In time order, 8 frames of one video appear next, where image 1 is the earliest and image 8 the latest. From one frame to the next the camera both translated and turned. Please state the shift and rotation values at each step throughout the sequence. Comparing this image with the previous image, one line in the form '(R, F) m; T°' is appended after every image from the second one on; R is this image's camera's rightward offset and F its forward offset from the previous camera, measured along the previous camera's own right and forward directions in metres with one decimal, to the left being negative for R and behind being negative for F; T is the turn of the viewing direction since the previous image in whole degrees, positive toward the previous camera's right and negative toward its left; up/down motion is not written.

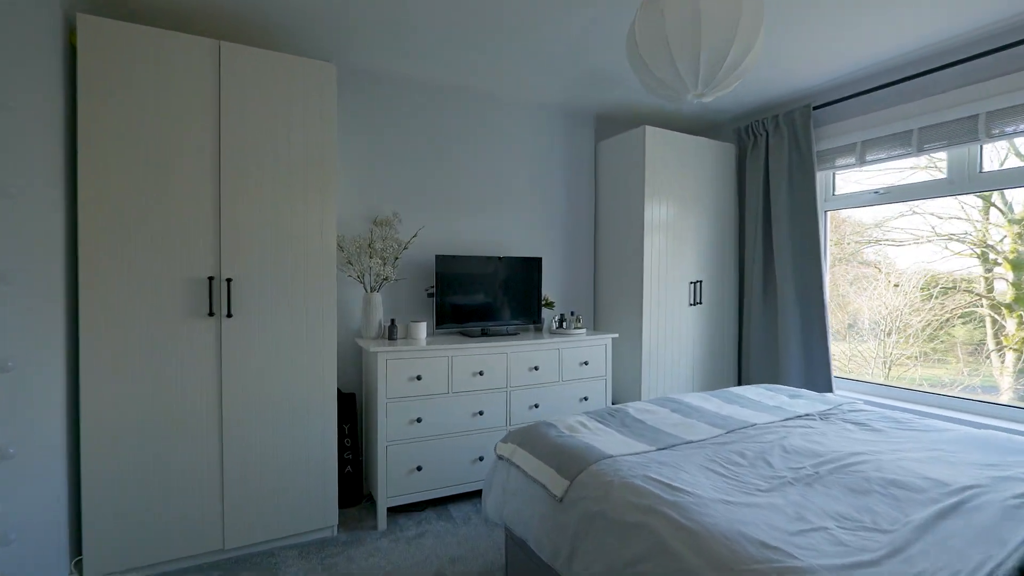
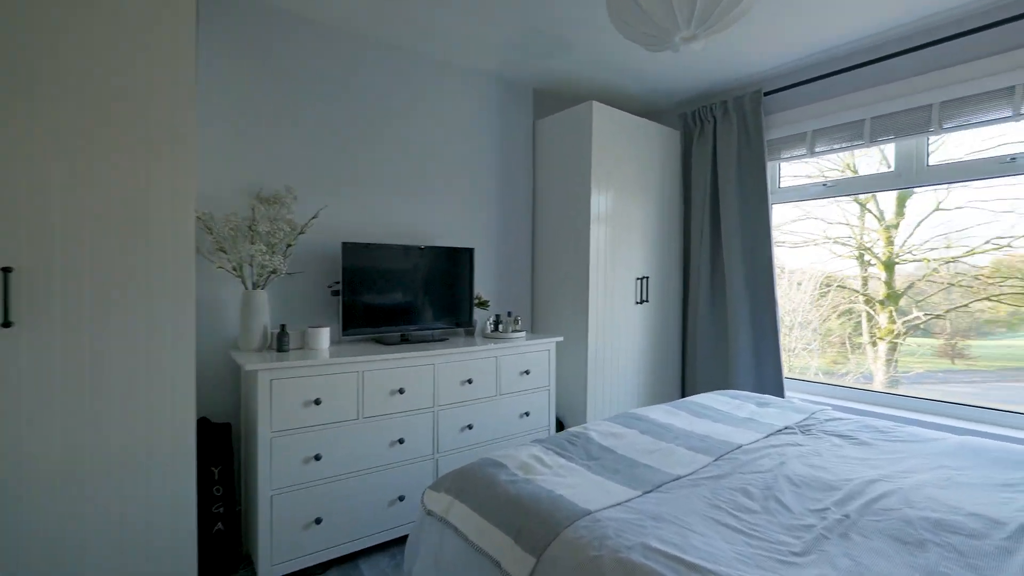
(-0.1, +0.5) m; +10°
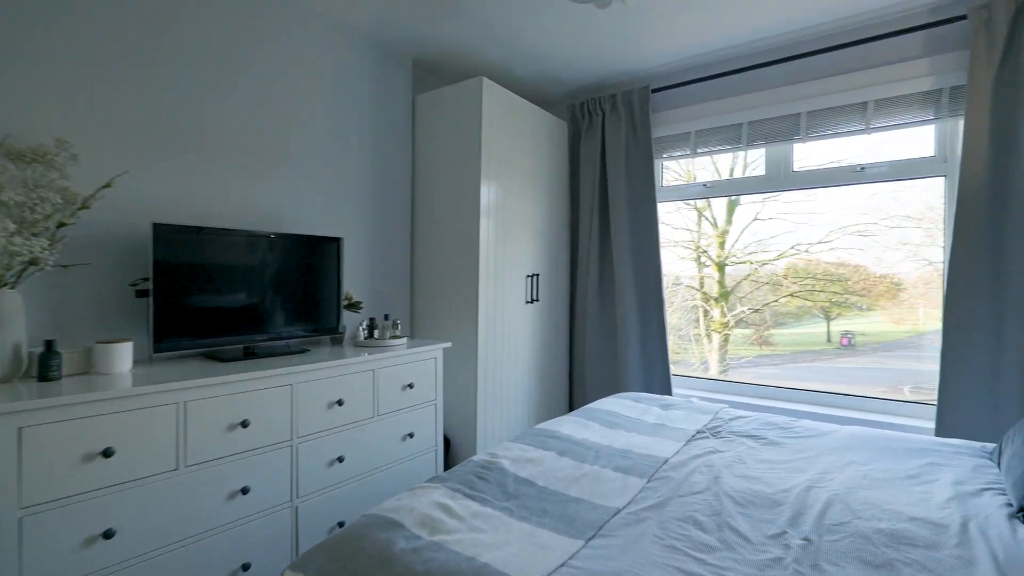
(-0.1, +0.4) m; +16°
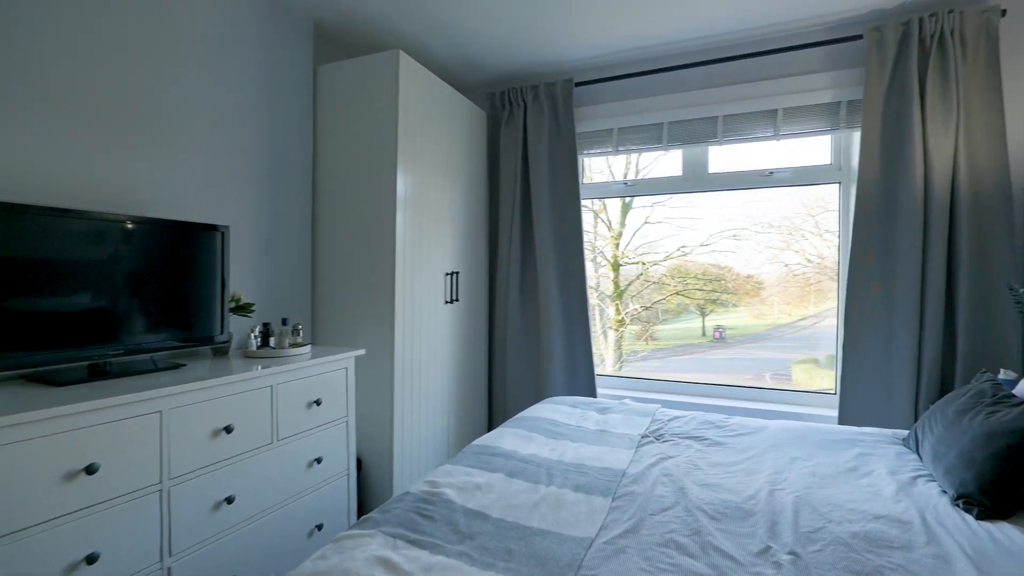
(-0.1, +0.2) m; +12°
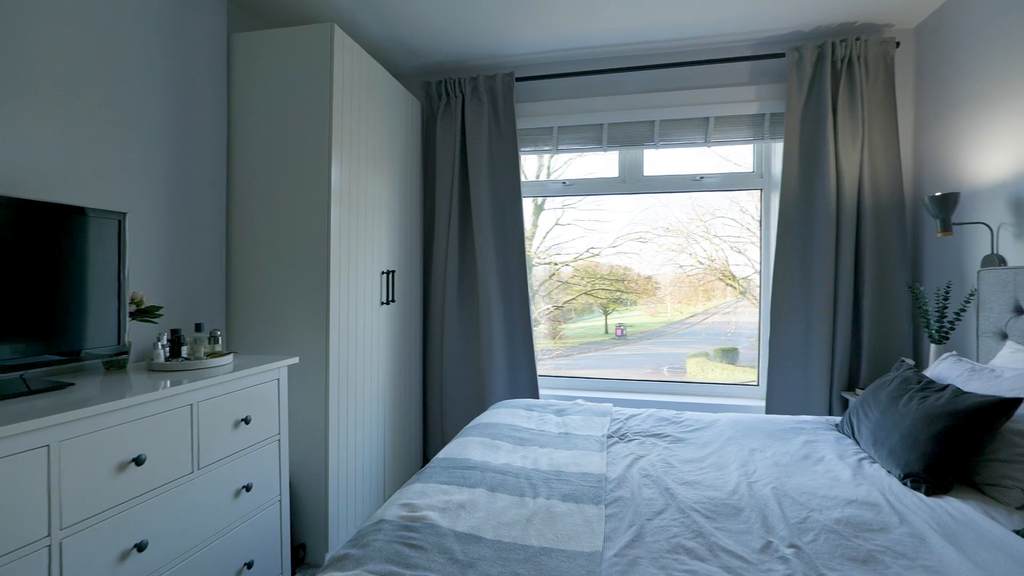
(-0.2, +0.1) m; +11°
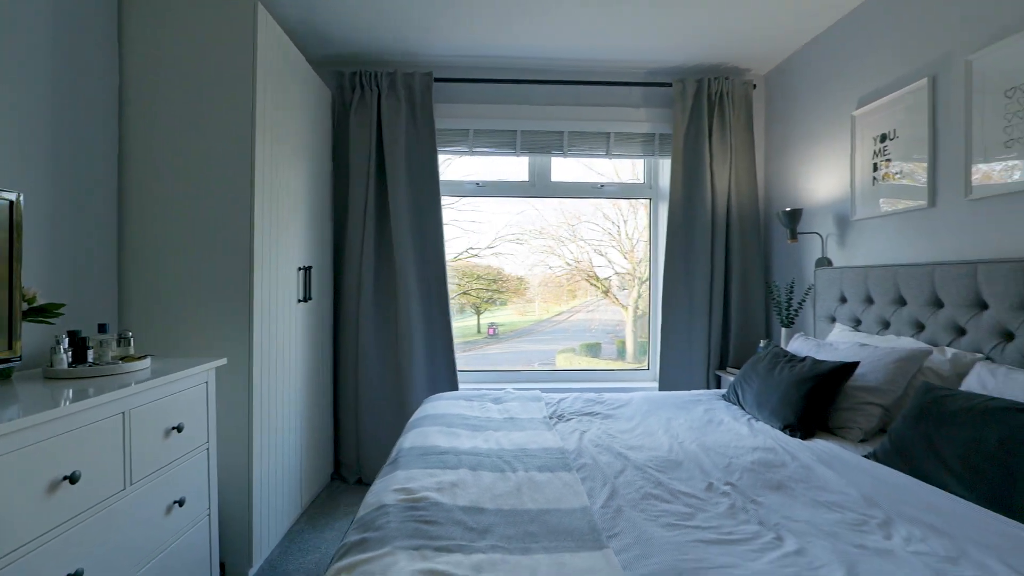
(-0.3, -0.1) m; +15°
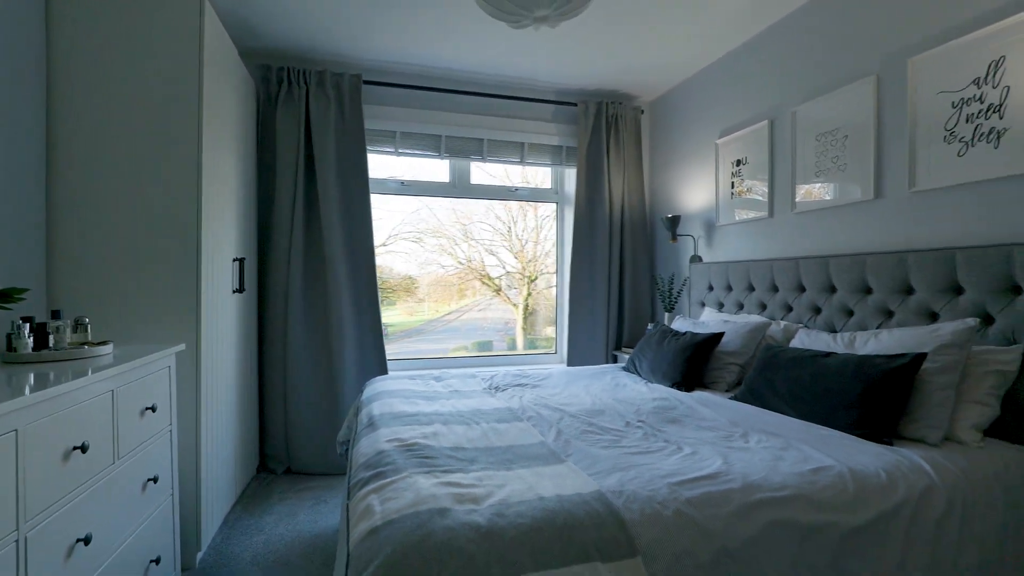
(-0.2, -0.3) m; +13°
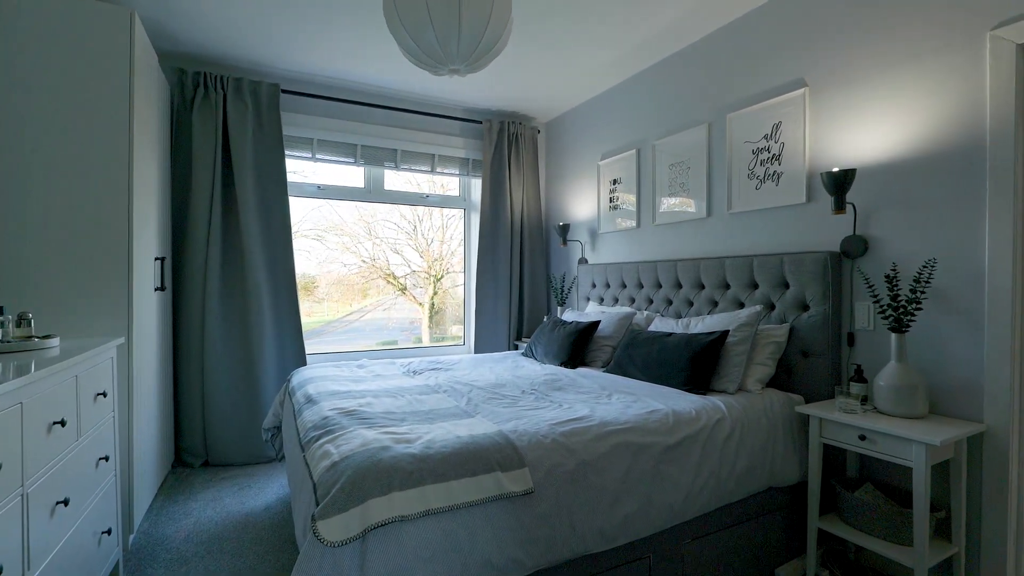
(-0.1, -0.4) m; +11°
